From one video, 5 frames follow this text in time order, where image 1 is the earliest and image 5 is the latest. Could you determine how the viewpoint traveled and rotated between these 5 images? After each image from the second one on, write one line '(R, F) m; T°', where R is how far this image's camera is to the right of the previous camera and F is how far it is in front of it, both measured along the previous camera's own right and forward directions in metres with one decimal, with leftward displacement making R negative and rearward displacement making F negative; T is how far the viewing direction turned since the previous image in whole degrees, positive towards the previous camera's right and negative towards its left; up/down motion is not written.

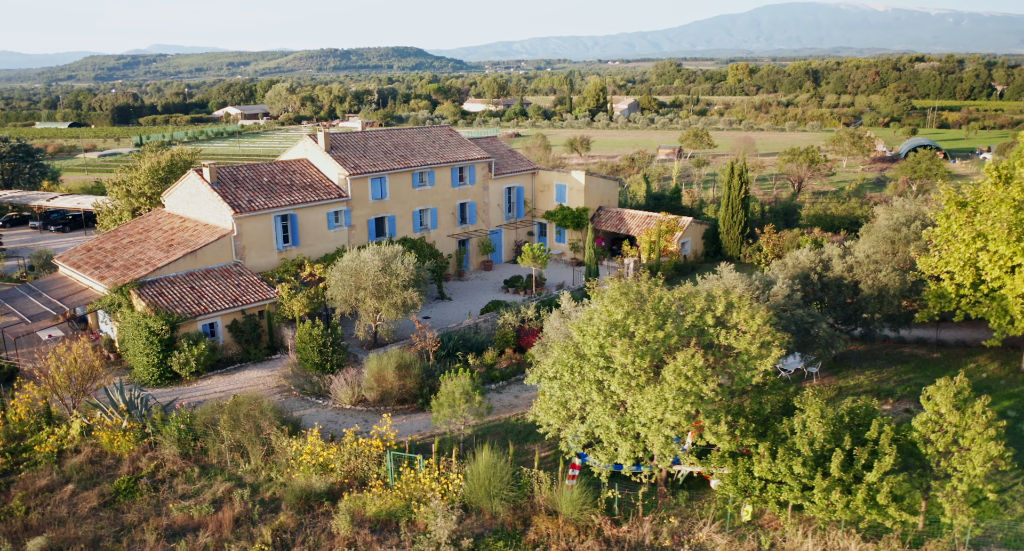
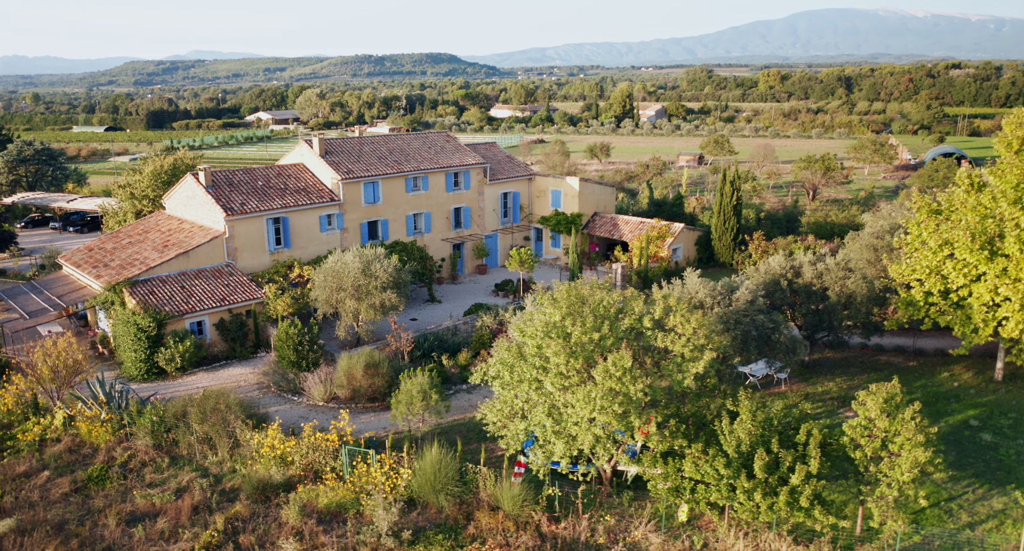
(+1.7, -0.4) m; -2°
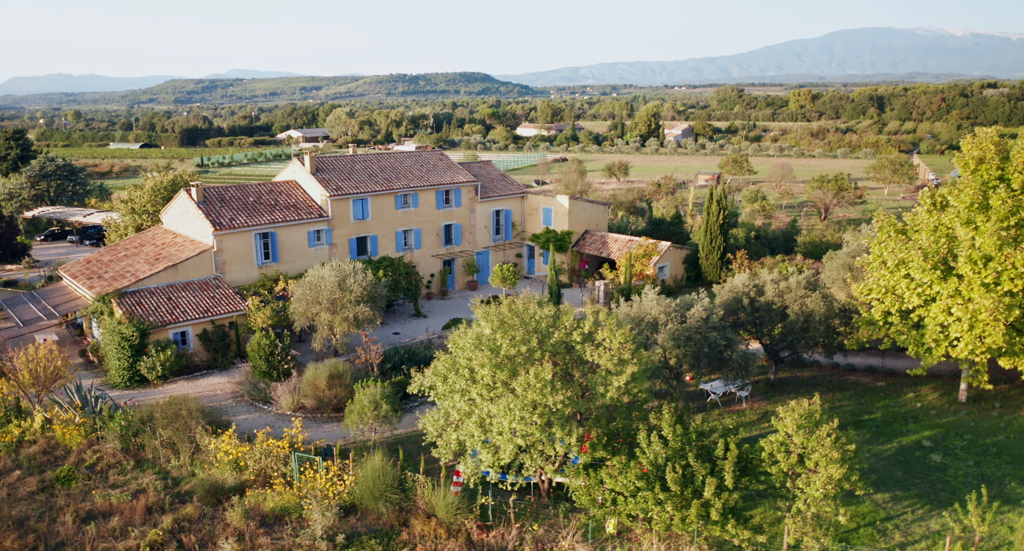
(+2.0, -0.5) m; -2°
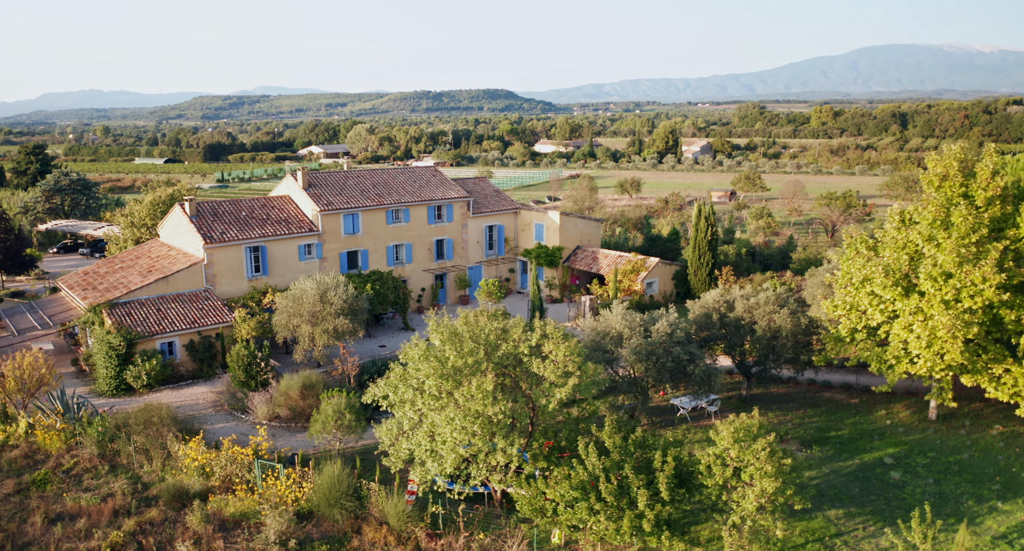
(+1.5, -0.4) m; -2°
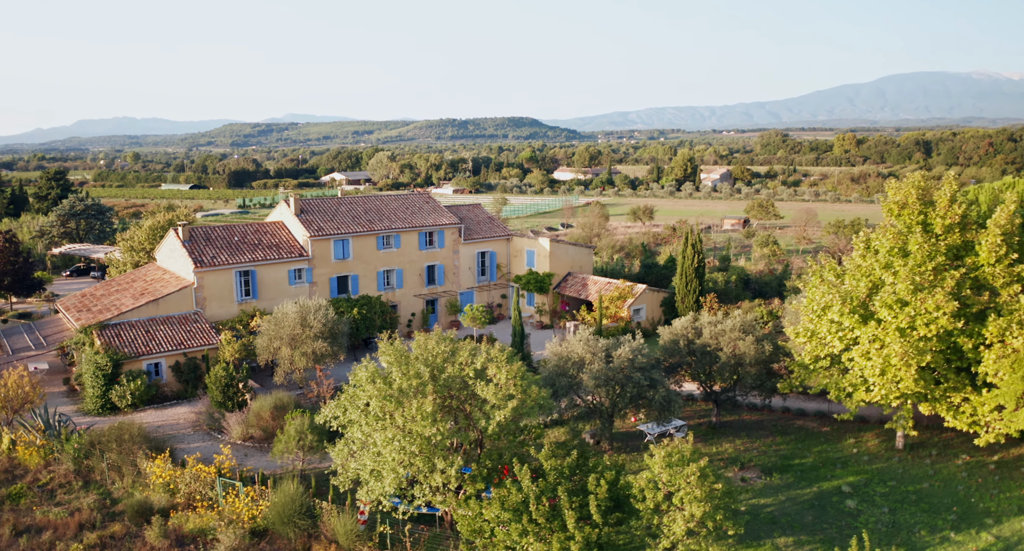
(+1.7, -0.4) m; -2°
